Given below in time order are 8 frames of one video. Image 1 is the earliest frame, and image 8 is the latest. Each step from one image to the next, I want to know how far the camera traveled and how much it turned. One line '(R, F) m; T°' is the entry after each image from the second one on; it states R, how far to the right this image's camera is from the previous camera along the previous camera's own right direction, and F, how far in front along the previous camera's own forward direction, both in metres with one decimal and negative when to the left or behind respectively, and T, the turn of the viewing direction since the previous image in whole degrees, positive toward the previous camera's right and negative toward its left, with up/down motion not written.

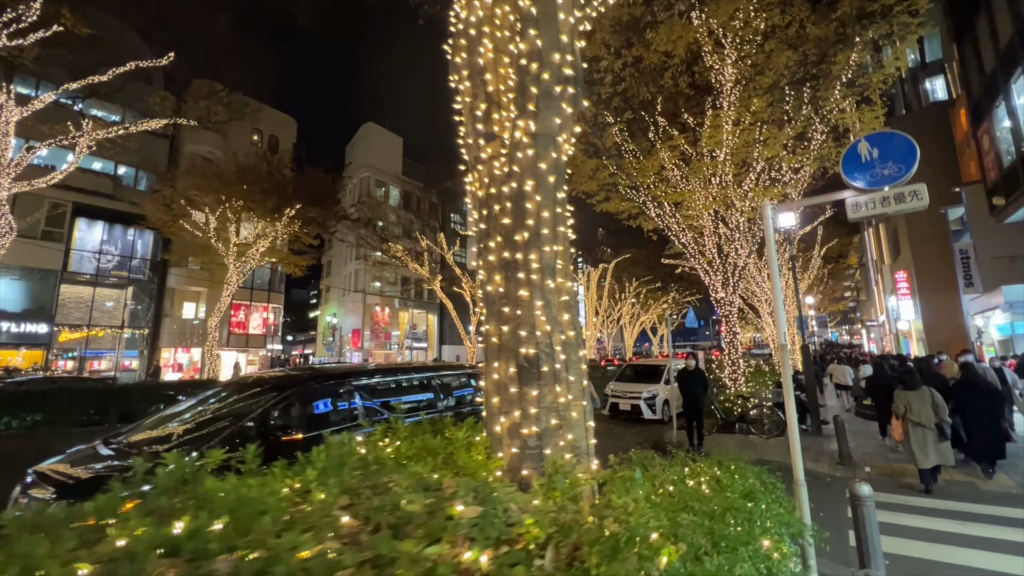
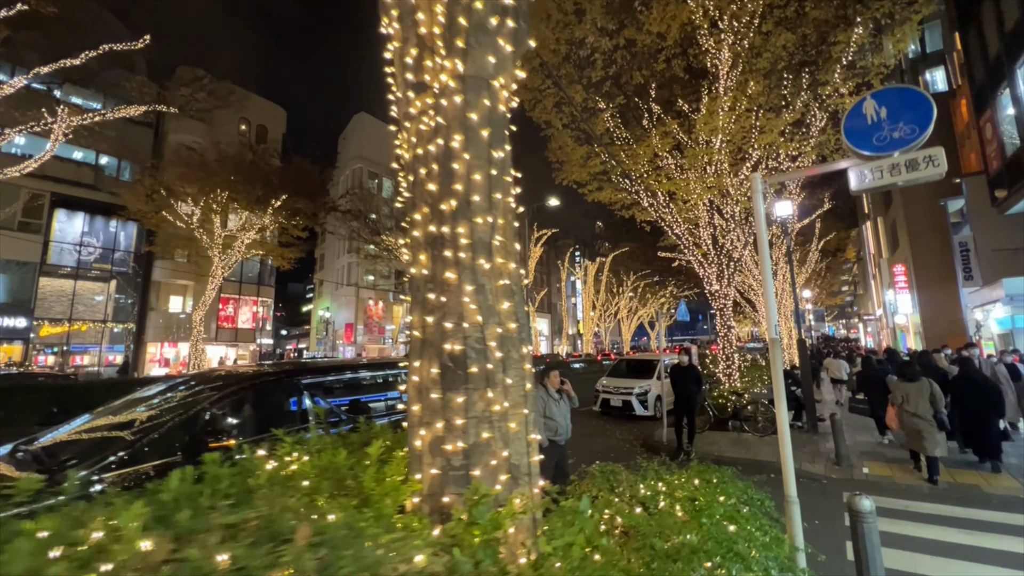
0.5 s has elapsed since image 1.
(+0.4, +0.6) m; 0°
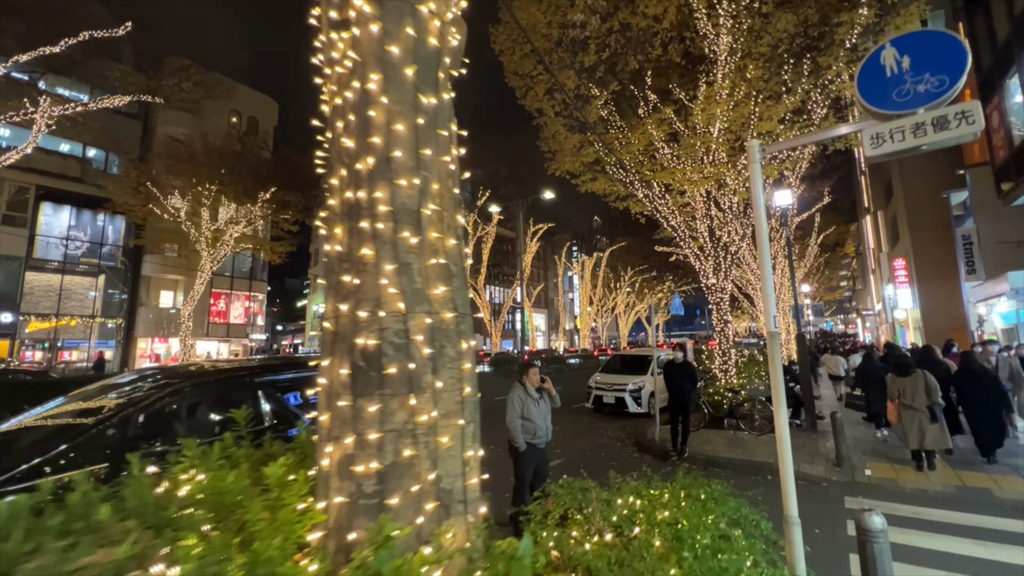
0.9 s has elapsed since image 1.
(+0.3, +0.5) m; 0°
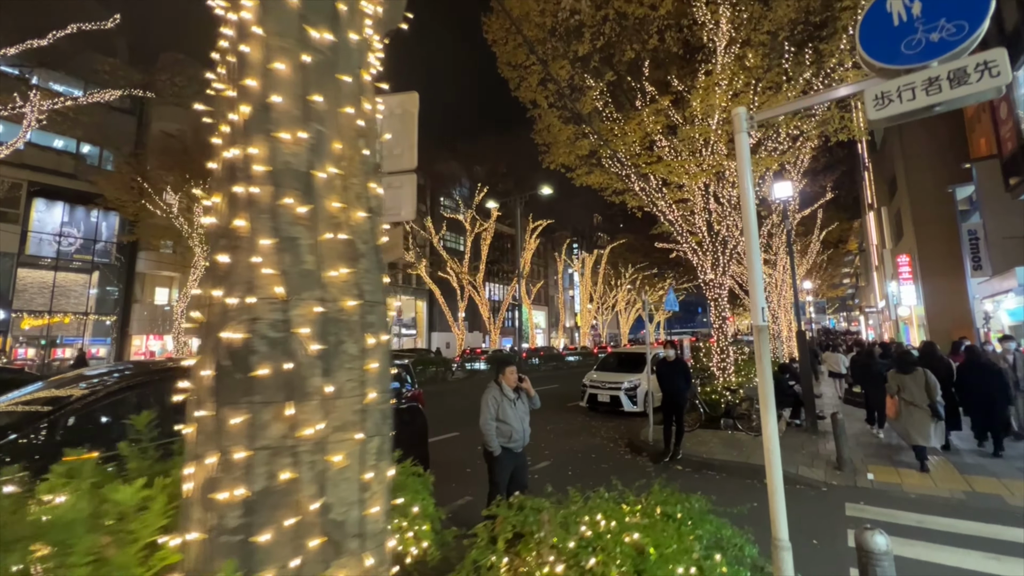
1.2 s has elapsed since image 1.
(+0.3, +0.4) m; 0°
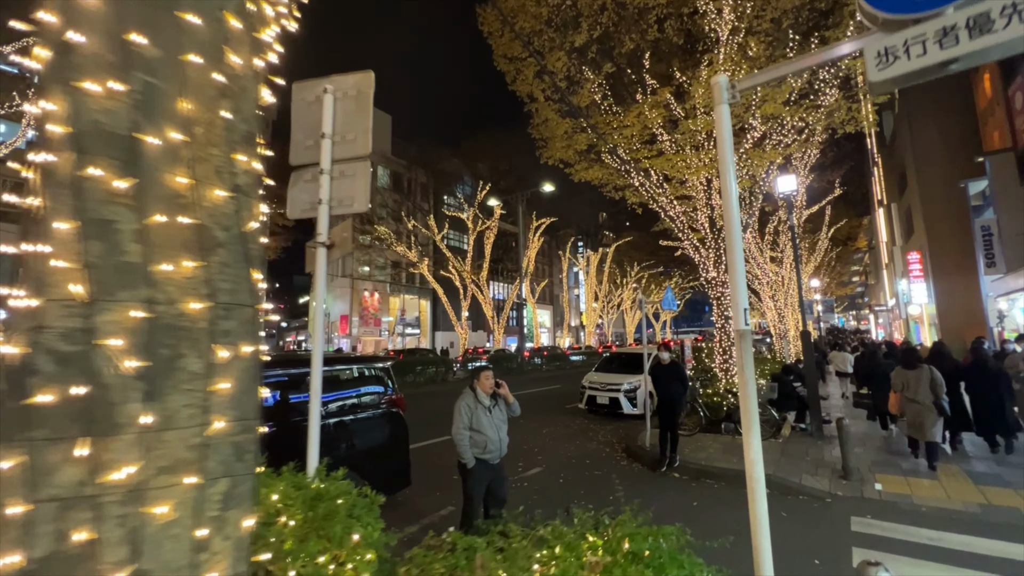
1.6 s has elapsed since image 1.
(+0.3, +0.4) m; -1°
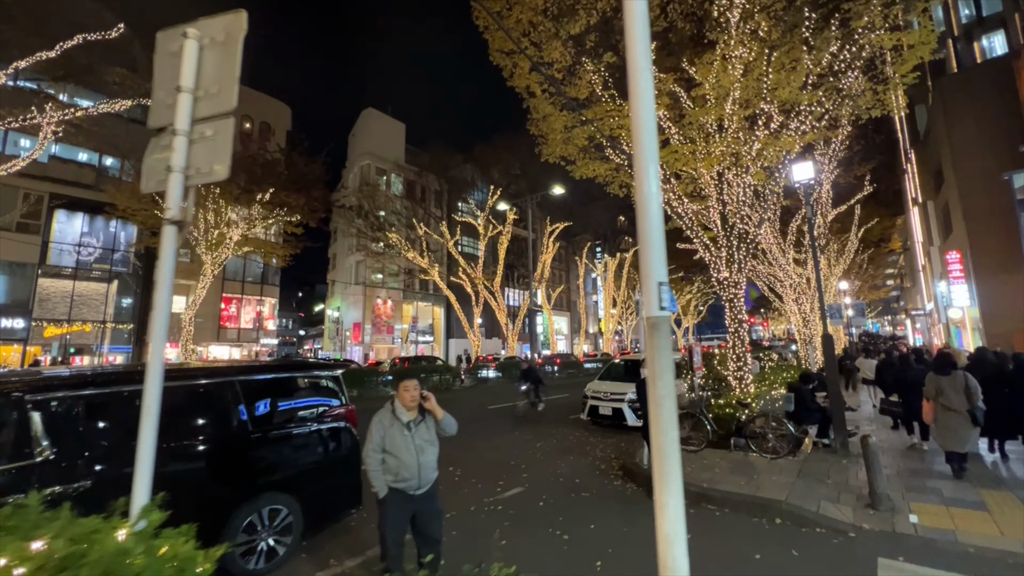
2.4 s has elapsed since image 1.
(+0.8, +0.9) m; -3°
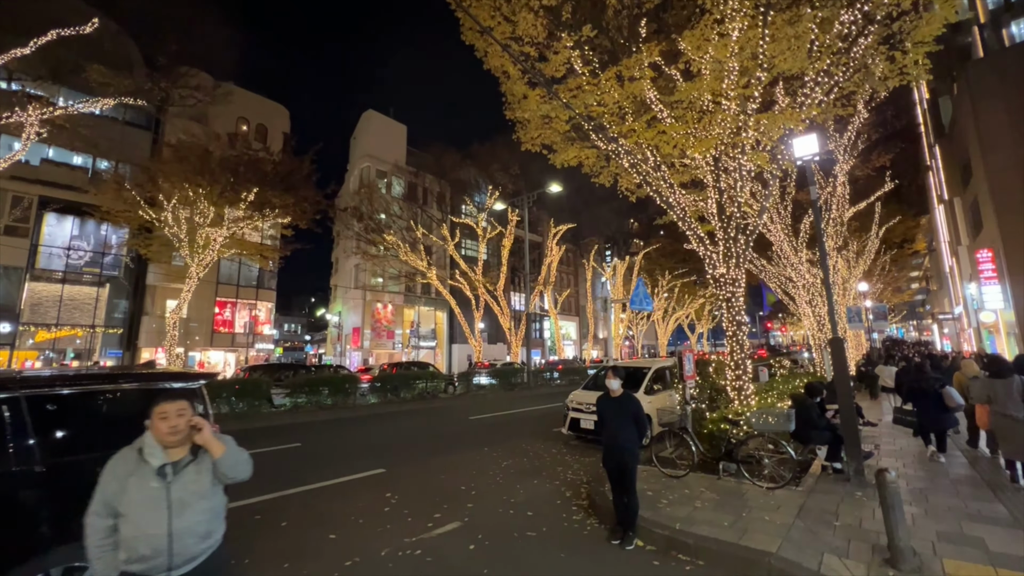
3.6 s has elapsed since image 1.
(+1.1, +1.5) m; -2°
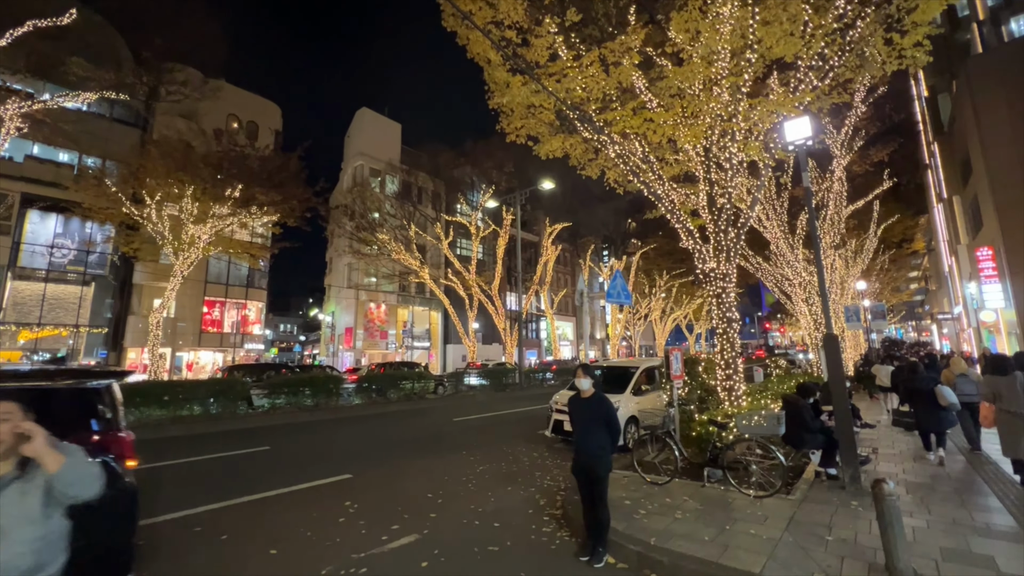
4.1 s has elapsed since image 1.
(+0.5, +0.6) m; 0°
